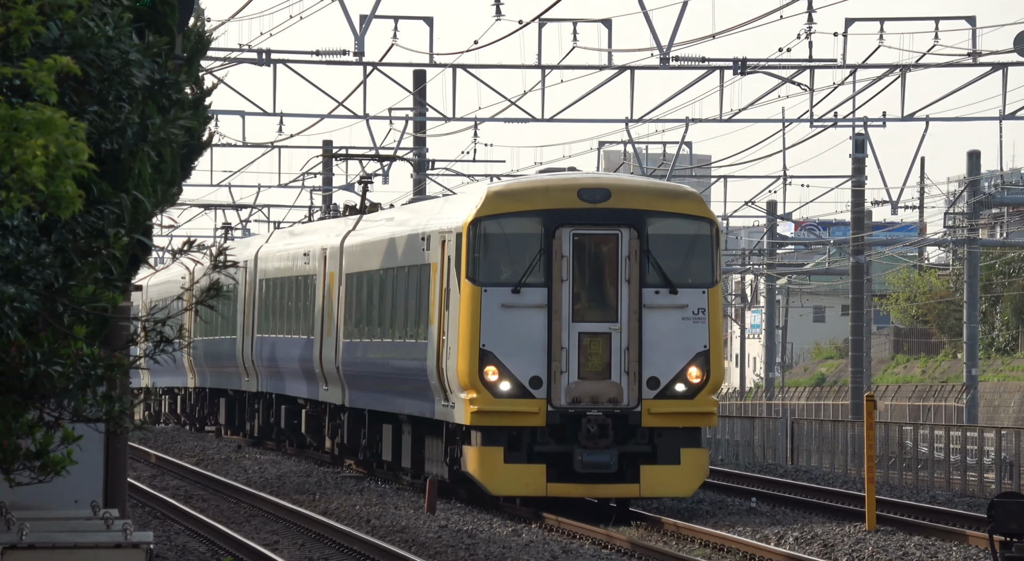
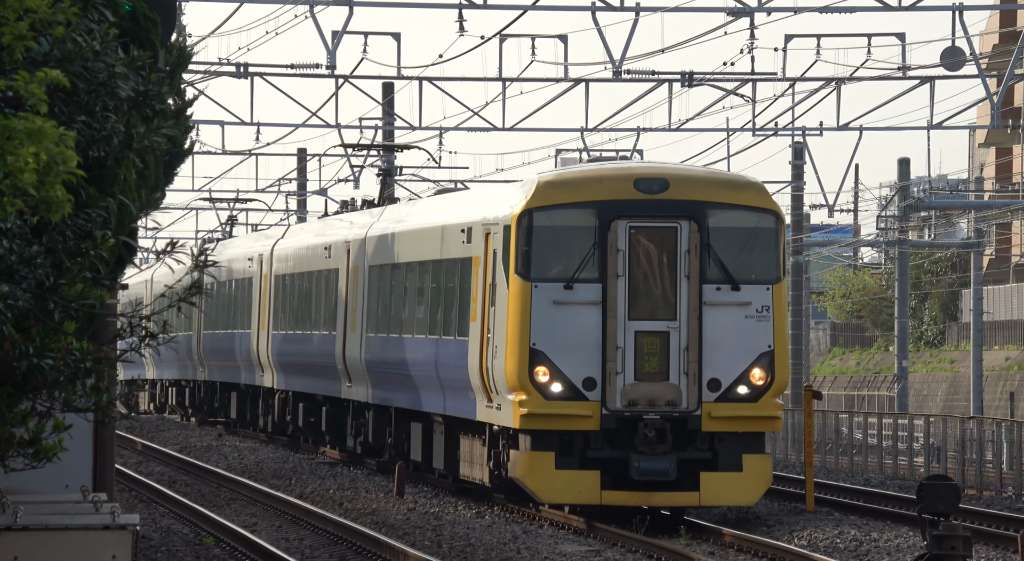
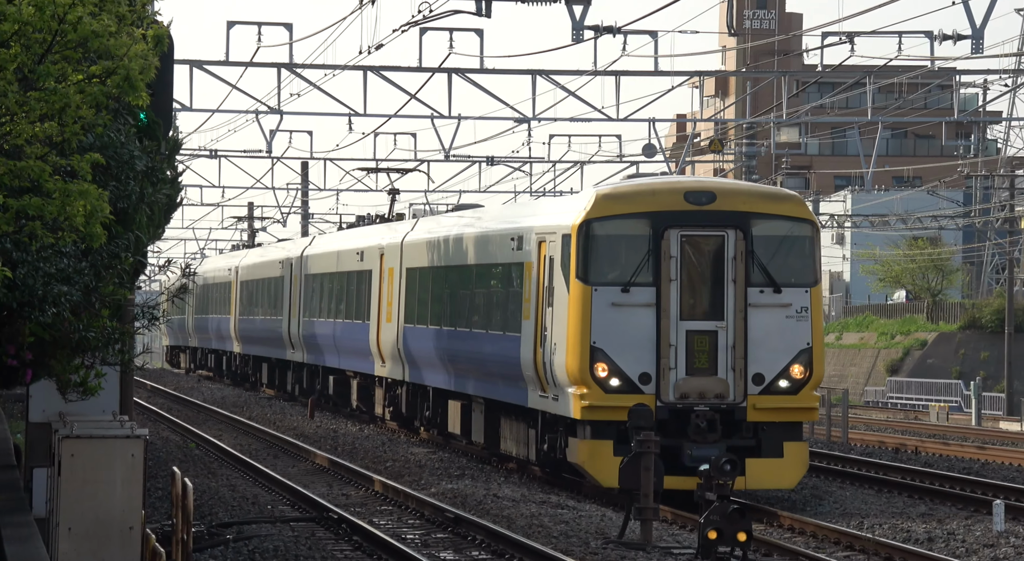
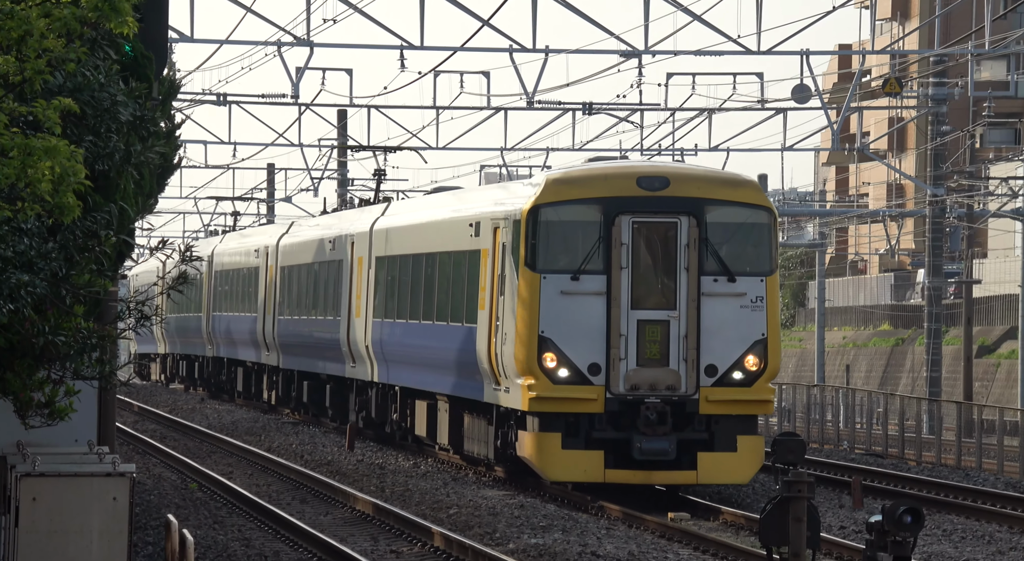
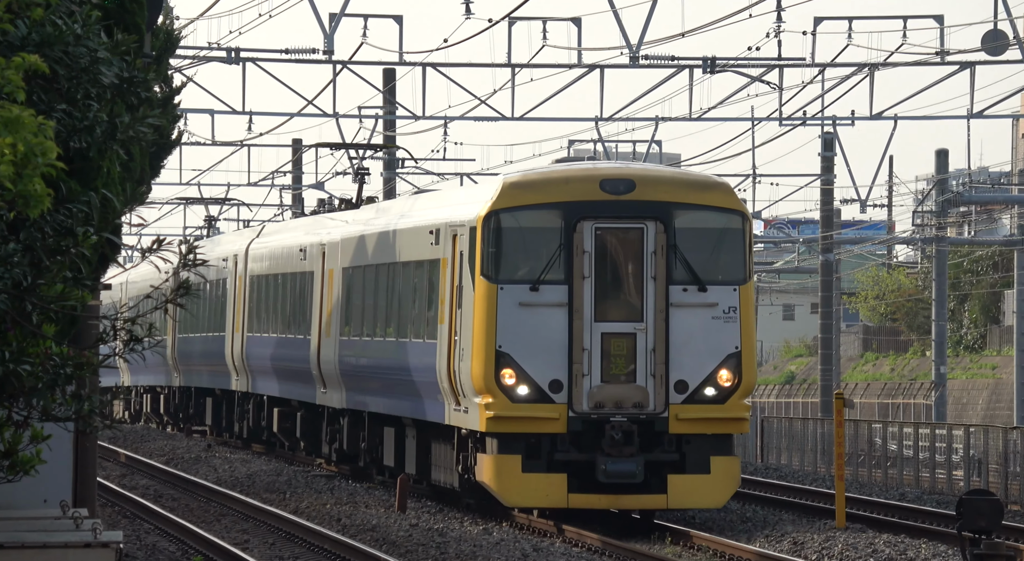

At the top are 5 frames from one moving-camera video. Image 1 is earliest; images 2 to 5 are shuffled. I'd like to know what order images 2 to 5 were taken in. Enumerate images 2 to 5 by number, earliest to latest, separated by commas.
5, 2, 4, 3
